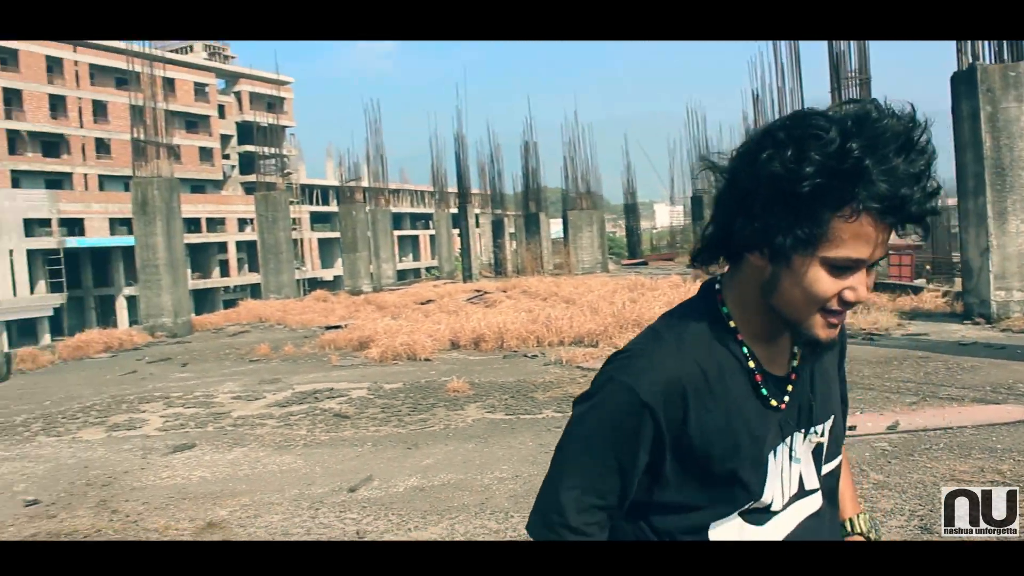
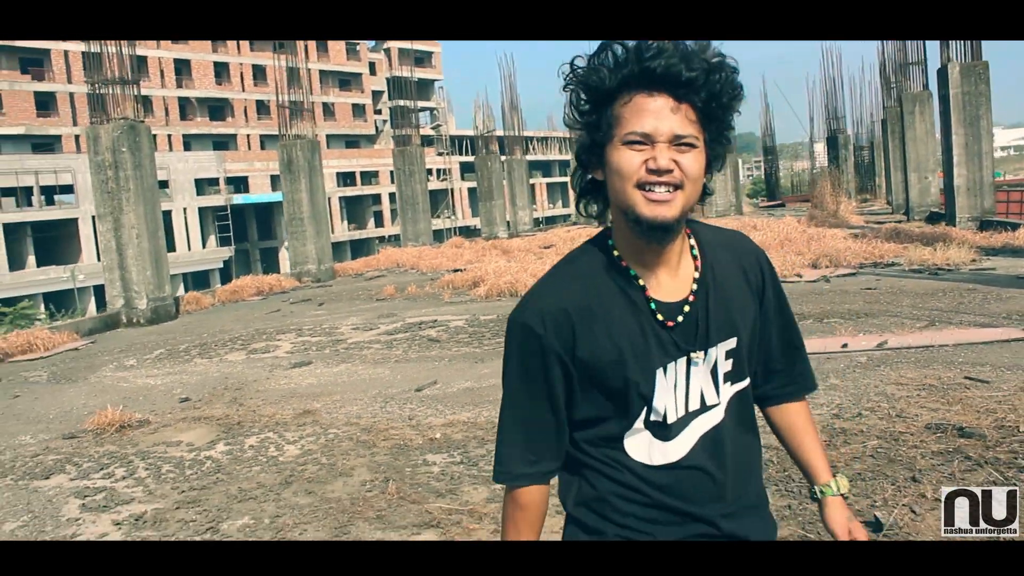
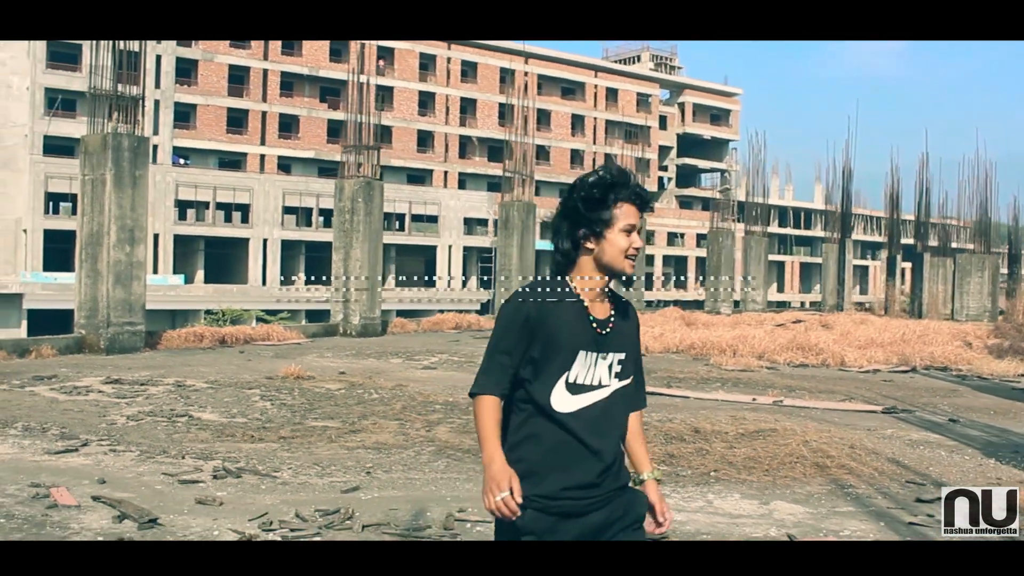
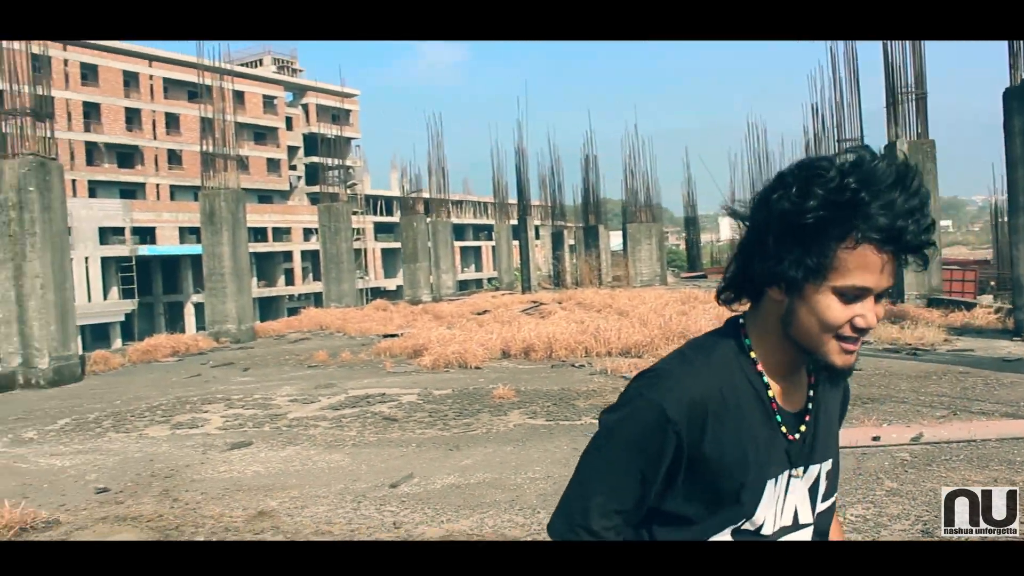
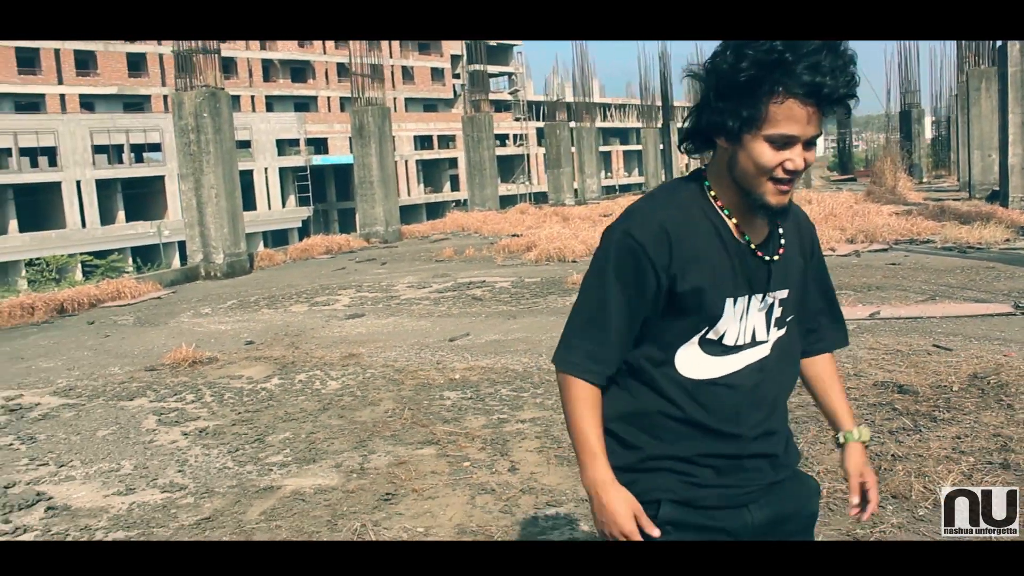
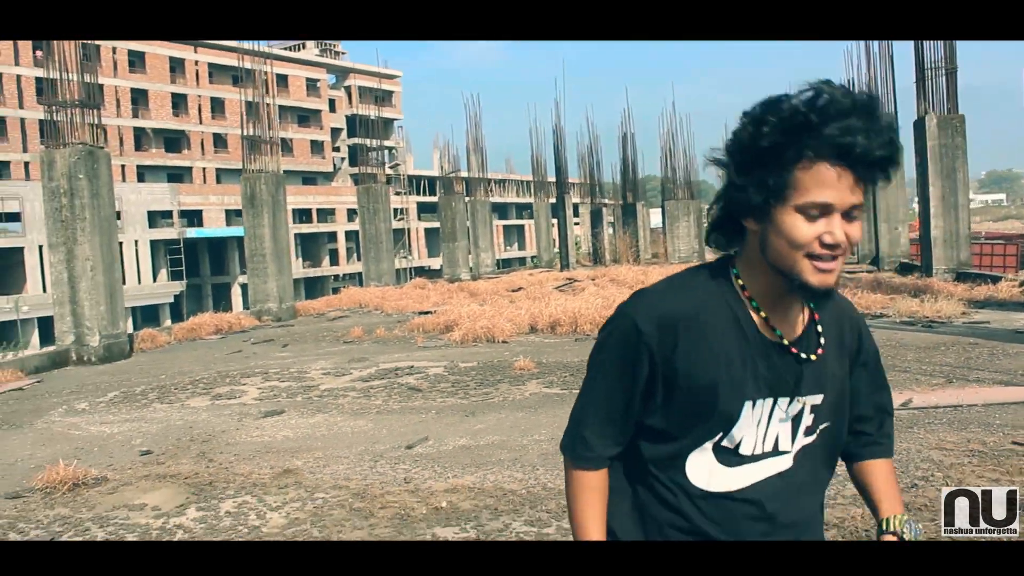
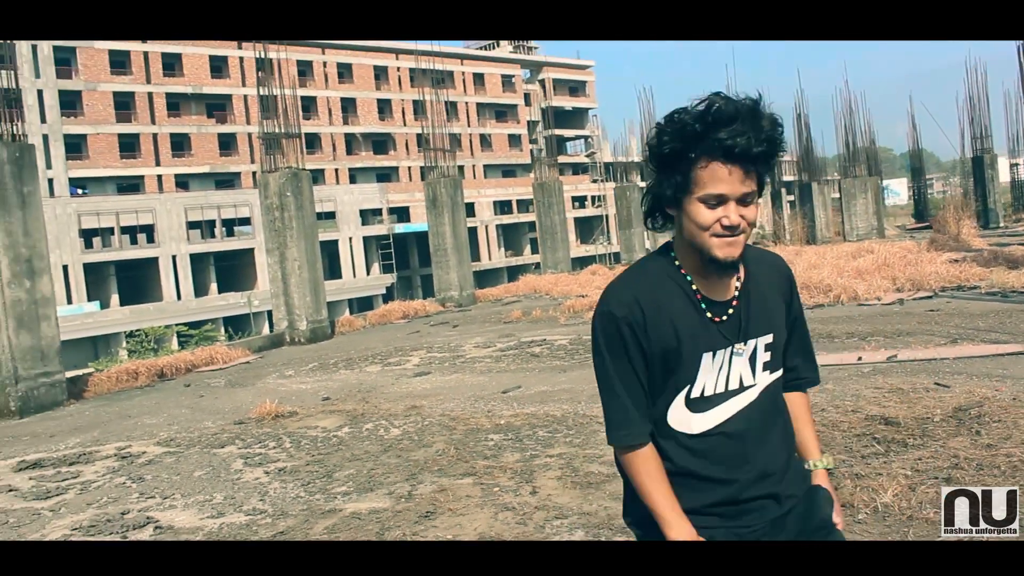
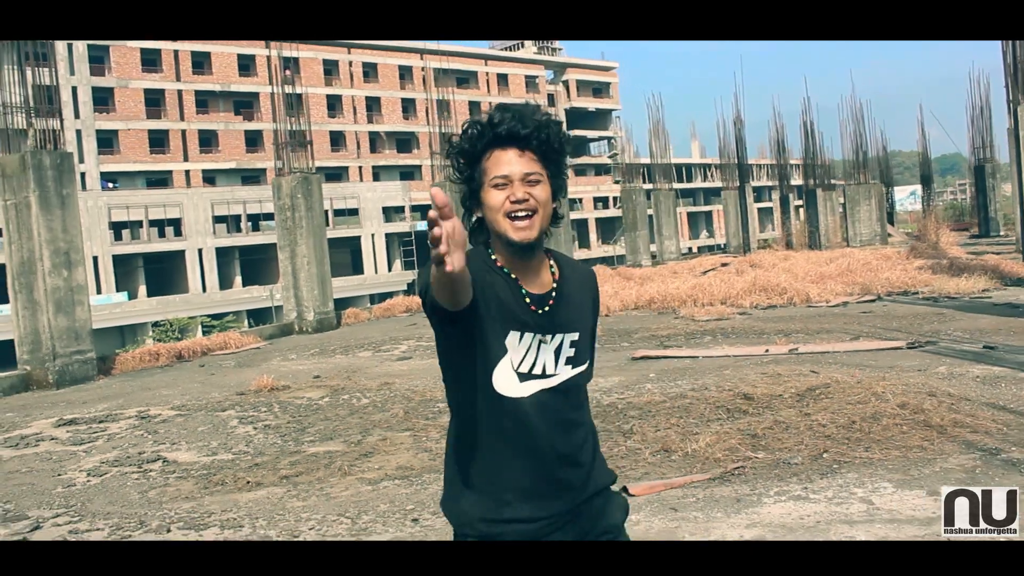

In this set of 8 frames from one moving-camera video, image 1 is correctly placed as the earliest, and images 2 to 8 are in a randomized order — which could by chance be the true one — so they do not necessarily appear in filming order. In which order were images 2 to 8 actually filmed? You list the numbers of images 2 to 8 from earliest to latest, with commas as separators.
4, 6, 2, 5, 7, 8, 3
